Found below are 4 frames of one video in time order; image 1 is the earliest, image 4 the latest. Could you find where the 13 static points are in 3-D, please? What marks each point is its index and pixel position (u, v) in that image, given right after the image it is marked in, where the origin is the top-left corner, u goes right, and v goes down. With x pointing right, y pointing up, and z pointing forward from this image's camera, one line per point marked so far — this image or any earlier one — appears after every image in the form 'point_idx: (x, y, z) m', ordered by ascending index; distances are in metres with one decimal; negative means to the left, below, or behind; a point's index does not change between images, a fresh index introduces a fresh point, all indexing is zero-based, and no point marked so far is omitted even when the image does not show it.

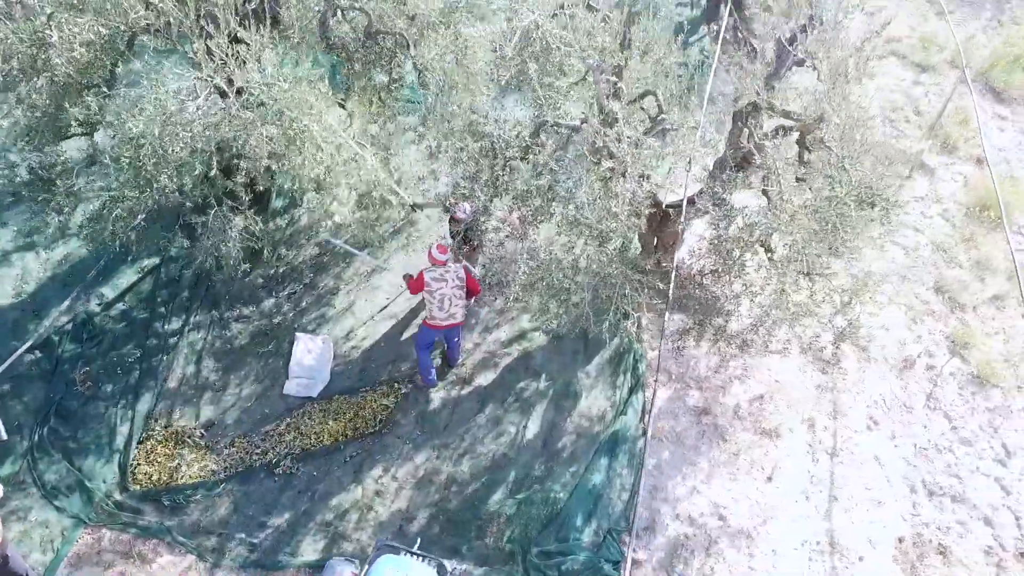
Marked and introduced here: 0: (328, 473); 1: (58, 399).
0: (-1.7, -1.7, +7.8) m
1: (-4.5, -1.1, +8.1) m
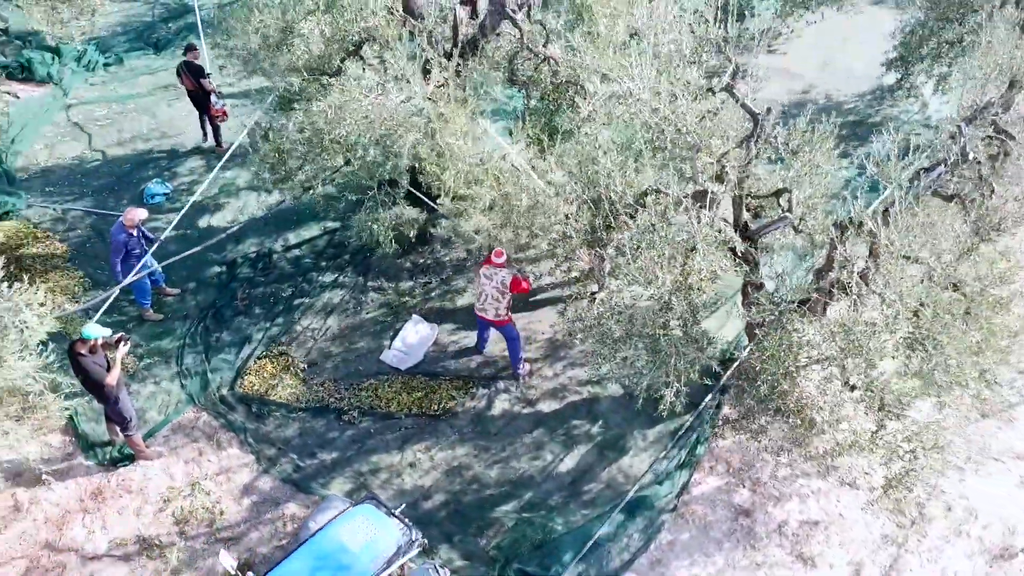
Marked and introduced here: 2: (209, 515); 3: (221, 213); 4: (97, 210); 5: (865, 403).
0: (-1.4, -1.6, +8.9) m
1: (-3.6, -0.2, +10.1) m
2: (-2.9, -2.2, +8.1) m
3: (-4.0, +1.0, +11.4) m
4: (-5.7, +1.1, +11.3) m
5: (+3.2, -1.0, +7.5) m
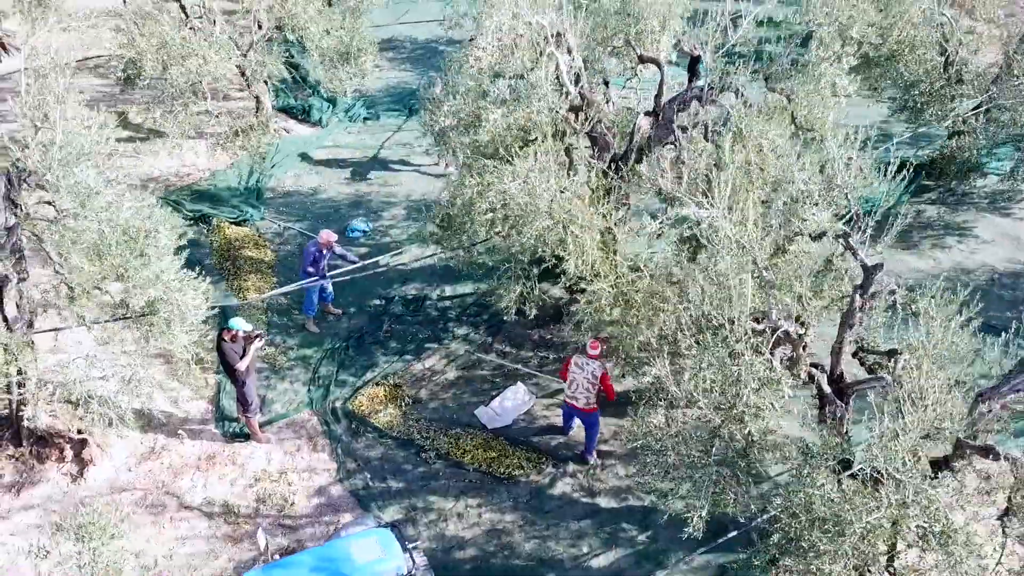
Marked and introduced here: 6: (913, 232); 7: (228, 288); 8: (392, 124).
0: (-0.8, -2.2, +9.6) m
1: (-2.1, -0.6, +11.6) m
2: (-2.6, -2.4, +9.3) m
3: (-1.8, +0.5, +13.0) m
4: (-3.3, +0.9, +13.5) m
5: (+3.2, -2.5, +6.9) m
6: (+7.0, +1.0, +14.4) m
7: (-4.1, 0.0, +12.1) m
8: (-2.4, +3.3, +16.6) m
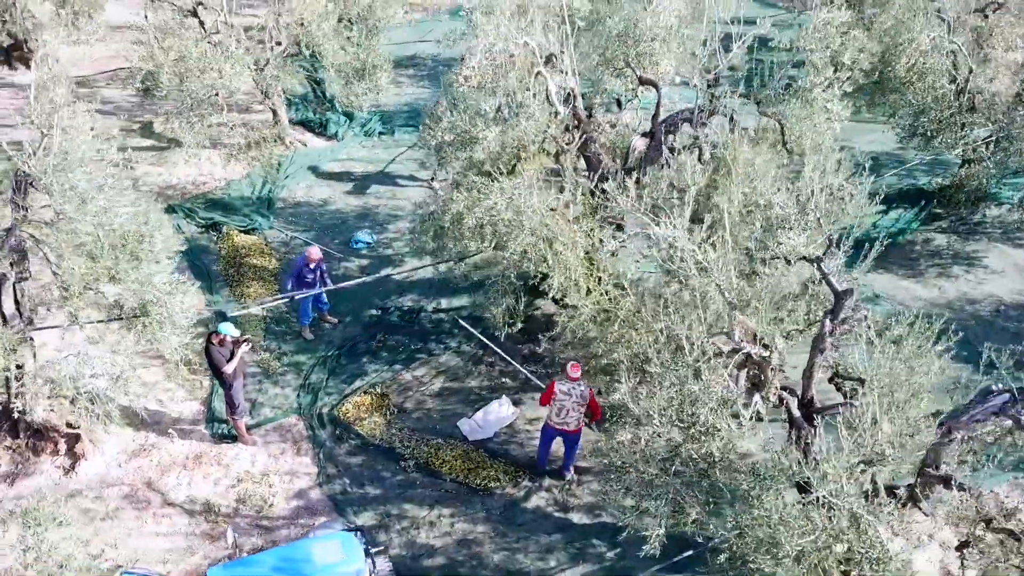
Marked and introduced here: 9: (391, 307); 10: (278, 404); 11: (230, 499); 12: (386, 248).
0: (-1.0, -2.4, +9.8) m
1: (-2.2, -0.8, +11.8) m
2: (-2.9, -2.5, +9.6) m
3: (-1.8, +0.3, +13.3) m
4: (-3.3, +0.8, +13.8) m
5: (+2.8, -2.7, +6.9) m
6: (+7.0, +0.5, +14.3) m
7: (-4.2, -0.1, +12.5) m
8: (-2.2, +3.0, +16.9) m
9: (-1.8, -0.3, +12.5) m
10: (-3.1, -1.5, +10.8) m
11: (-3.3, -2.4, +9.6) m
12: (-2.1, +0.7, +13.7) m
